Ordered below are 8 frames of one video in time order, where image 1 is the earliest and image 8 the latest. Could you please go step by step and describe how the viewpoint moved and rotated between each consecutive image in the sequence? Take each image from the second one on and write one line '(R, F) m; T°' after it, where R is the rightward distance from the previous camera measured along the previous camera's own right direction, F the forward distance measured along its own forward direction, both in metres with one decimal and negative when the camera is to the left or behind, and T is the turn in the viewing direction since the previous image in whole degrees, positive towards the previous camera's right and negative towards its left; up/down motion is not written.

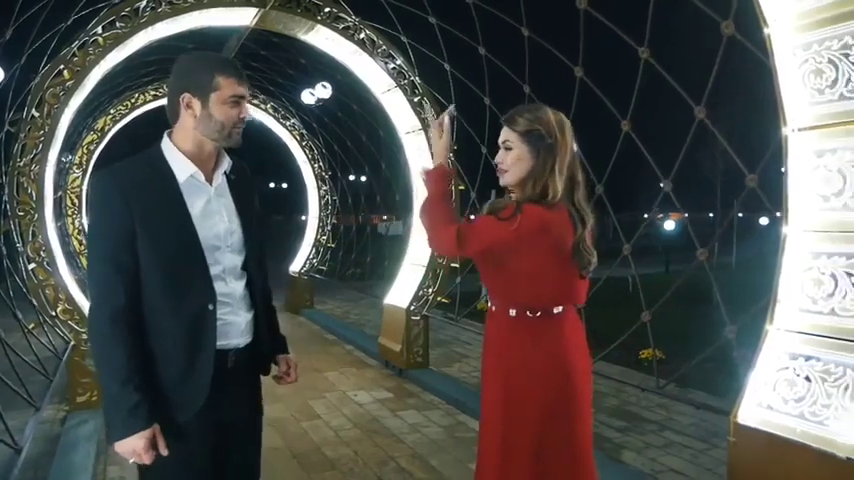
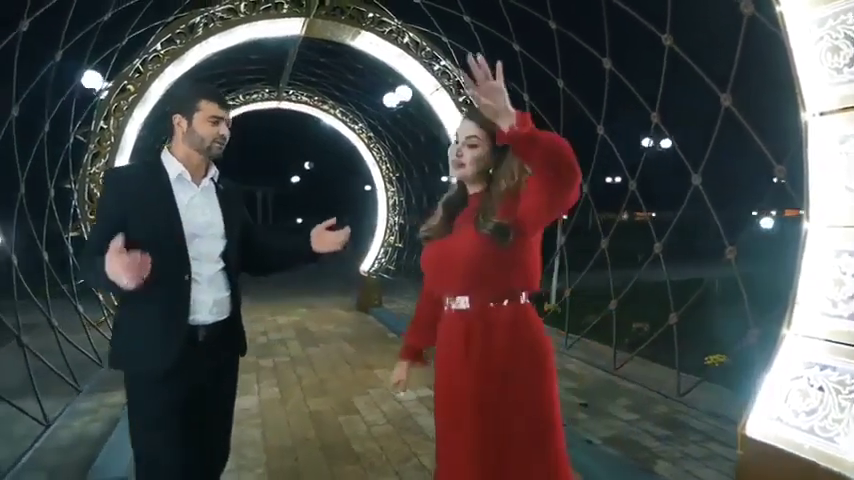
(+0.5, 0.0) m; -9°
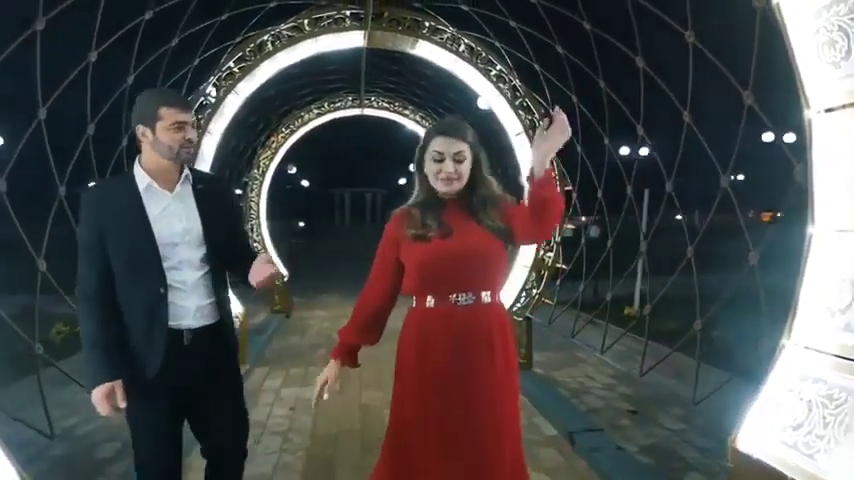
(+0.6, -0.1) m; -10°
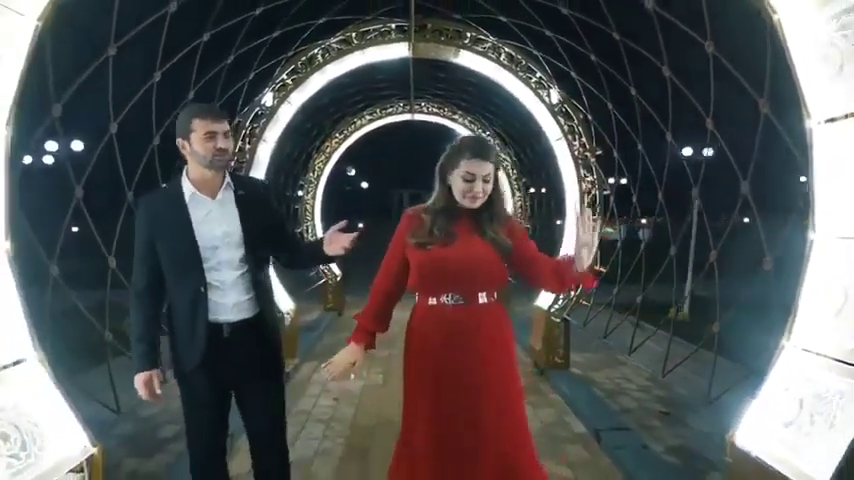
(+0.2, -0.2) m; -6°
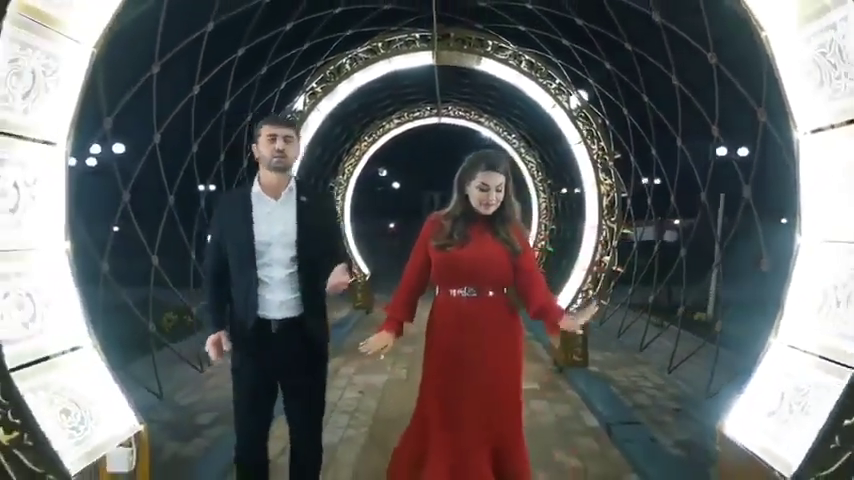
(+0.1, -0.3) m; -3°
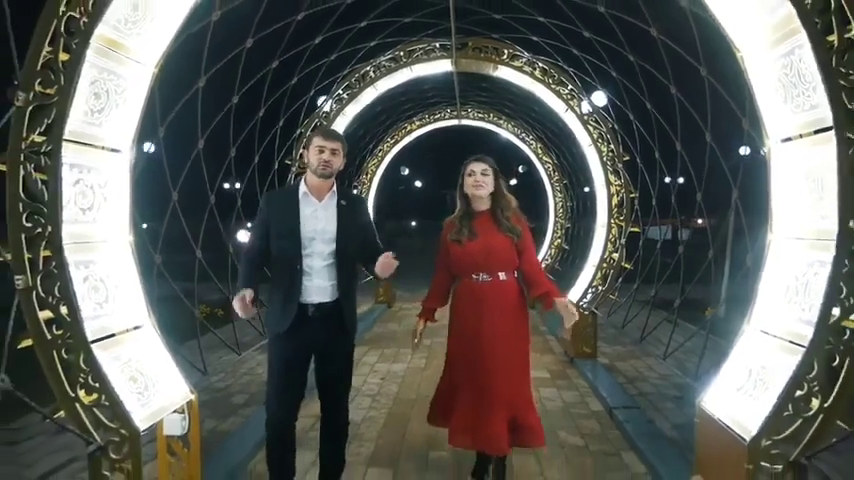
(0.0, -0.4) m; -2°
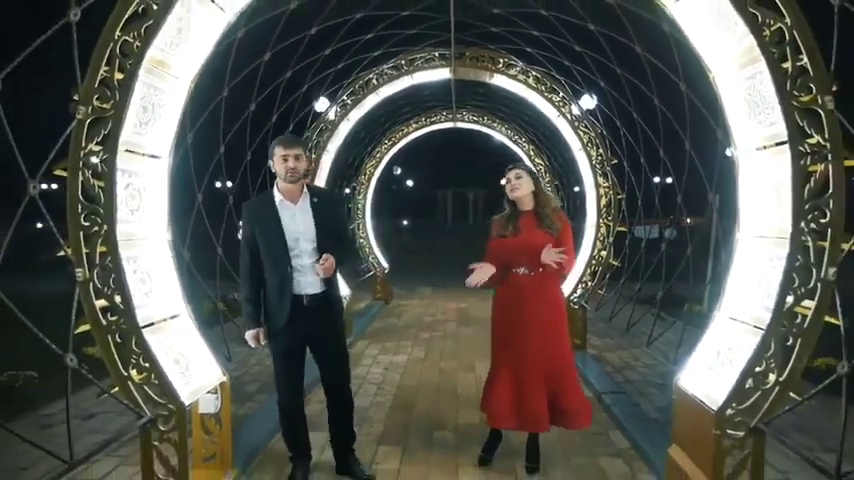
(-0.1, -0.4) m; +1°
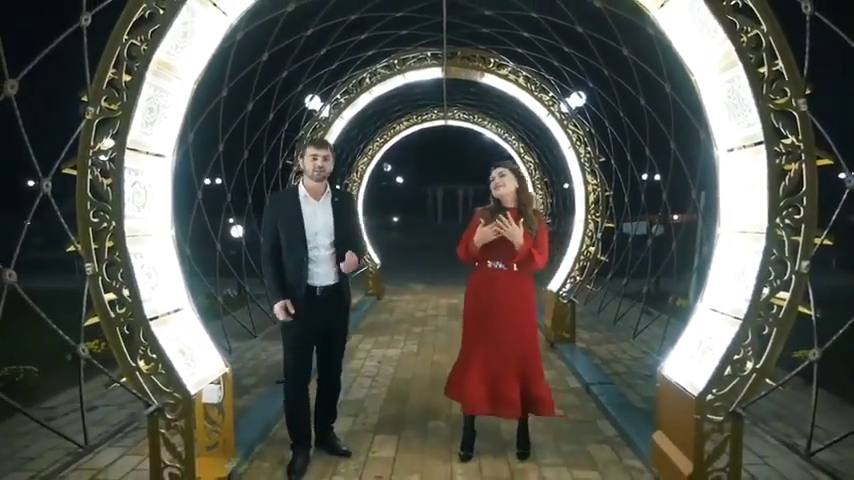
(0.0, -0.2) m; +1°
